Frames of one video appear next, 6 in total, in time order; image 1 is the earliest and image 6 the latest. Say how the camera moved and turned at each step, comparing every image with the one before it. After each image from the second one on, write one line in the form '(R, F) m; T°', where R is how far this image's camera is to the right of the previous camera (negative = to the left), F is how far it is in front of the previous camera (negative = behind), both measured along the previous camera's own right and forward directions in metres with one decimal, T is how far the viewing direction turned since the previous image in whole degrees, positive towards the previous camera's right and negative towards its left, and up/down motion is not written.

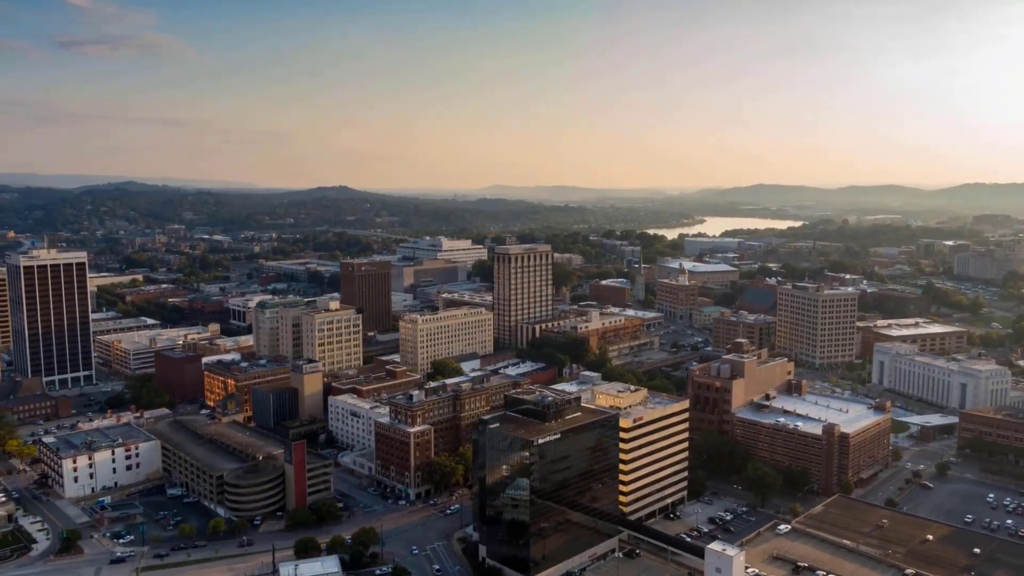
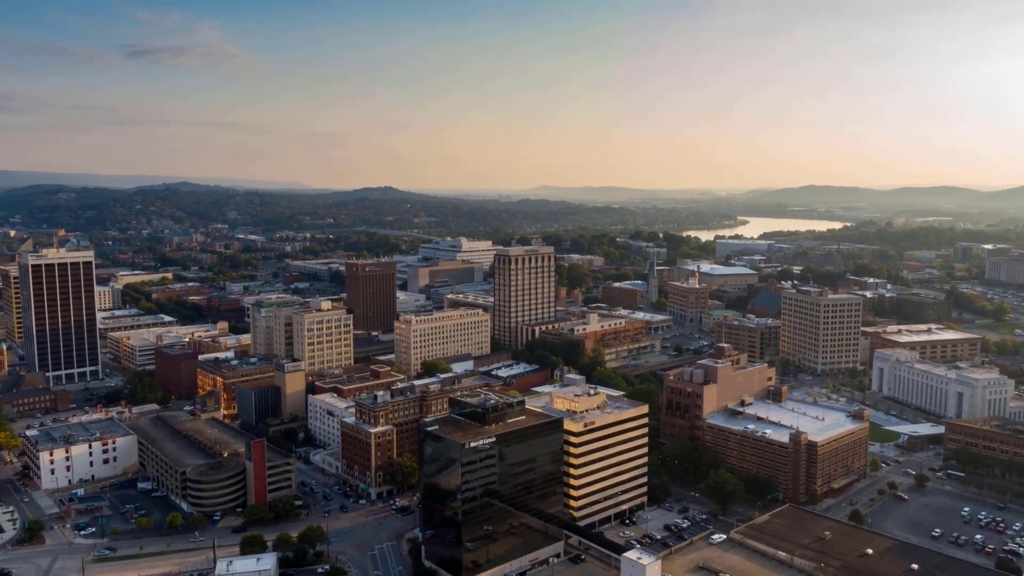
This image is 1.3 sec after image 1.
(+4.7, +0.3) m; -3°
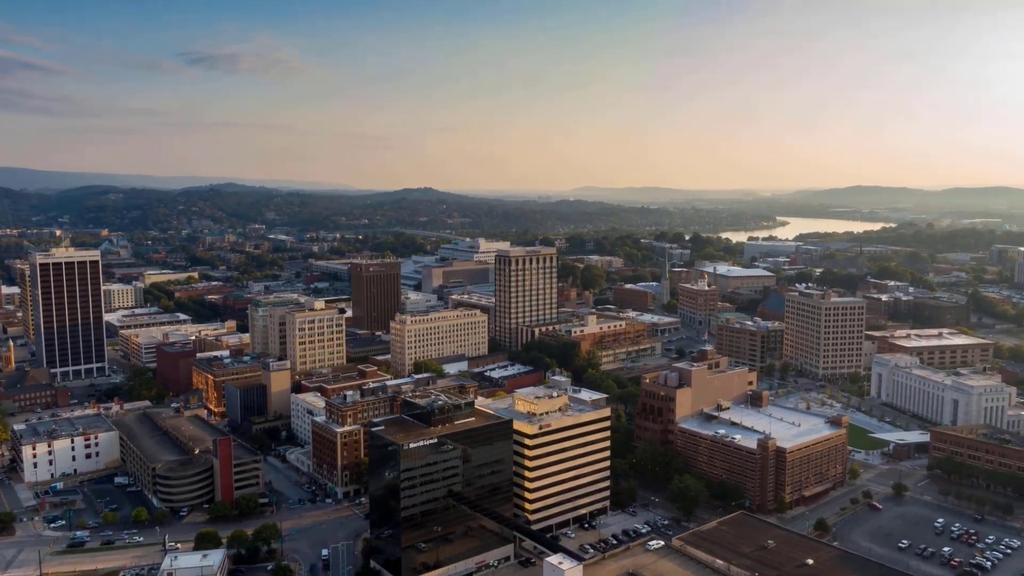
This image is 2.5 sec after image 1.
(+4.2, +0.2) m; -3°
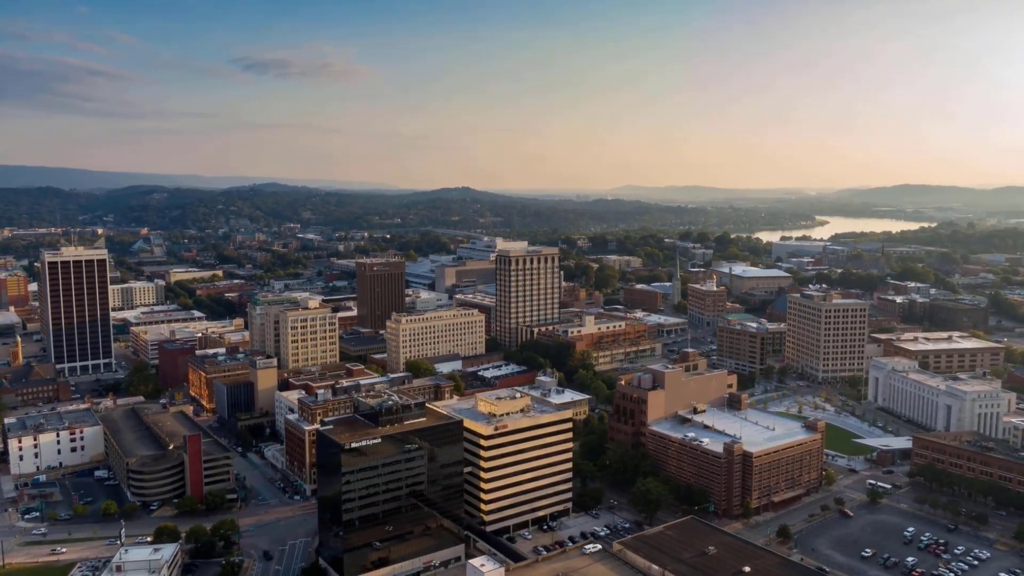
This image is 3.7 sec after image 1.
(+4.1, +0.2) m; -3°
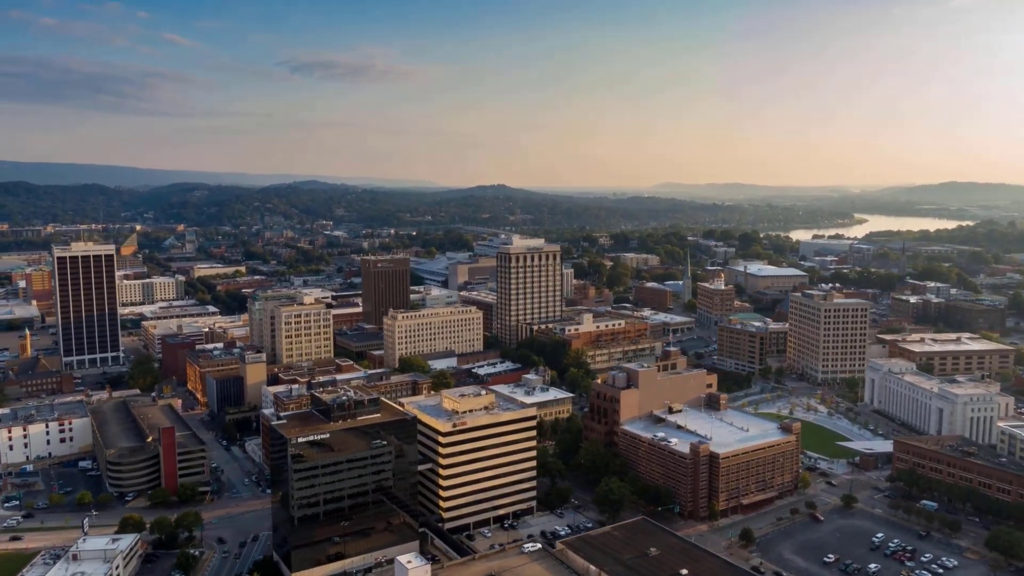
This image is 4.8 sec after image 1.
(+3.8, +0.2) m; -3°
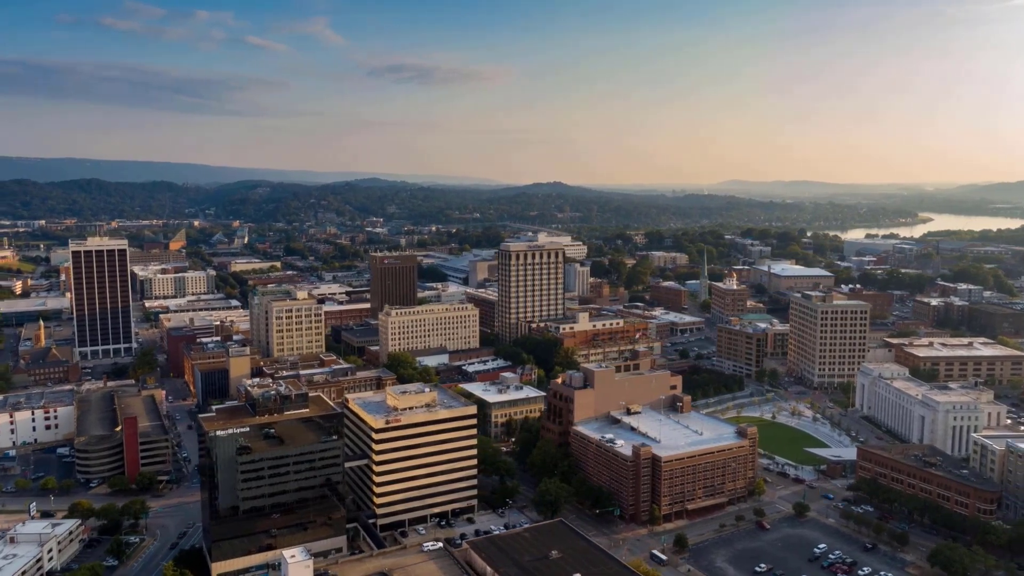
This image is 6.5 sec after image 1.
(+6.1, +0.4) m; -4°
